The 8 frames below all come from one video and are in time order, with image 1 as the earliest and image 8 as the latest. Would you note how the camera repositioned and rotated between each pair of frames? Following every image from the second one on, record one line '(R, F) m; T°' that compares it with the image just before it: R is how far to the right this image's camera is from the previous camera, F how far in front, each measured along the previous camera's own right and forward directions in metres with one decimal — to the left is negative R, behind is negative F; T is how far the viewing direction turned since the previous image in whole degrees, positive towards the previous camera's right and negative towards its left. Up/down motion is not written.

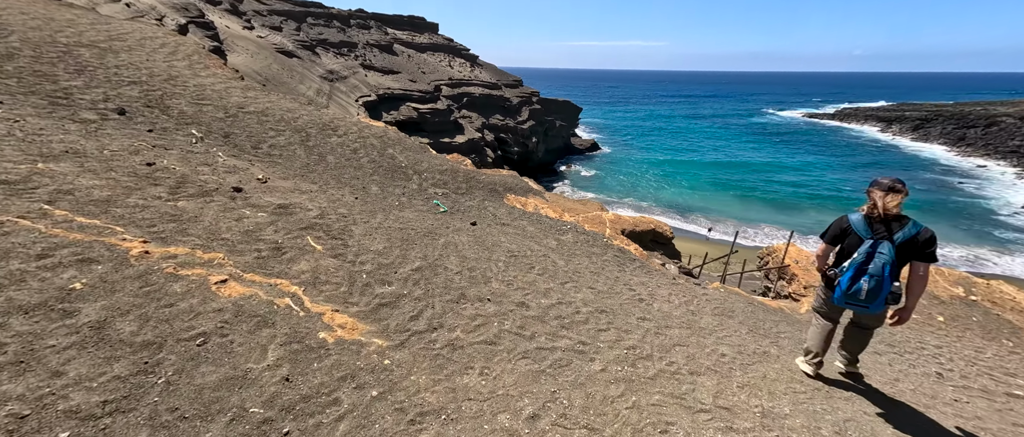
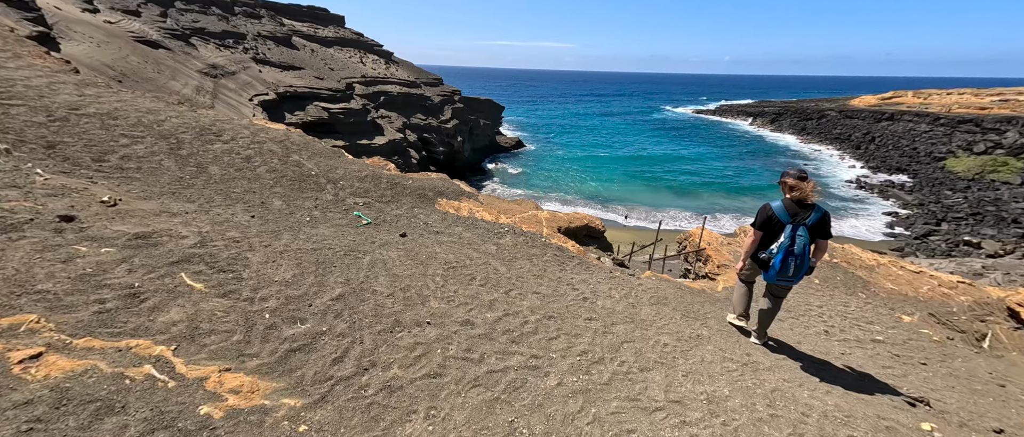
(-0.1, +0.4) m; +11°
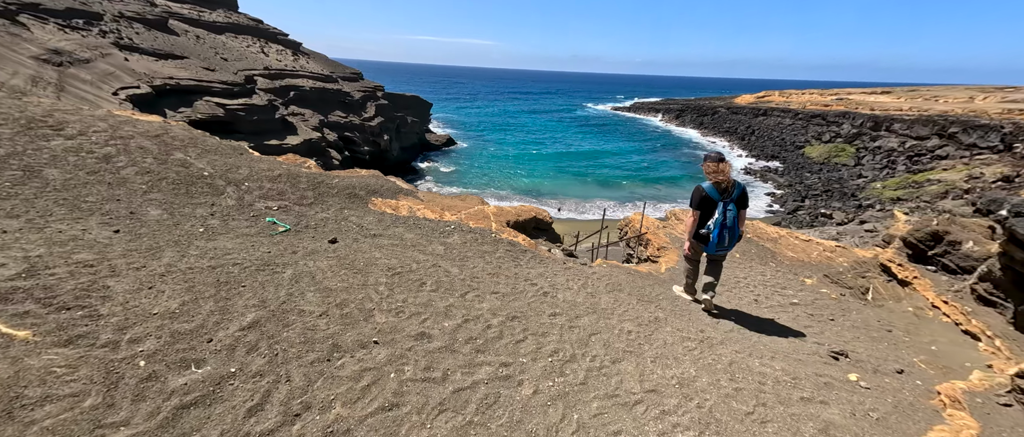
(-0.2, +0.5) m; +10°
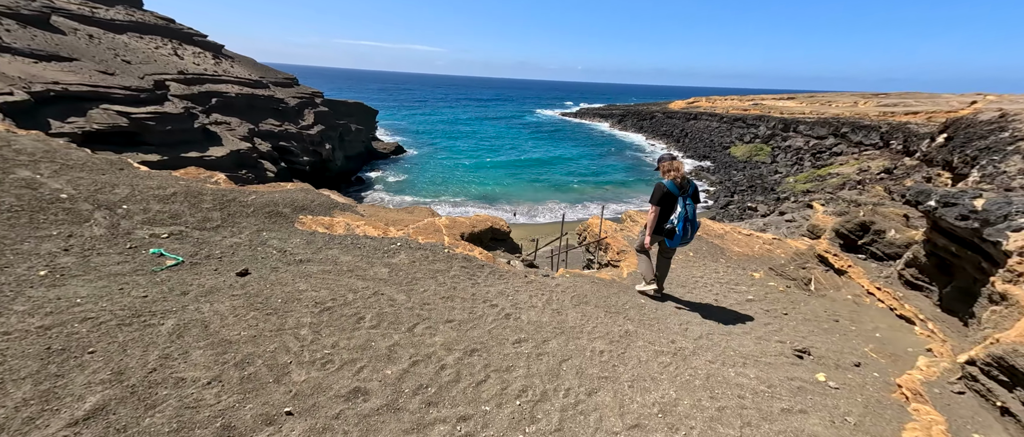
(0.0, +0.6) m; +7°
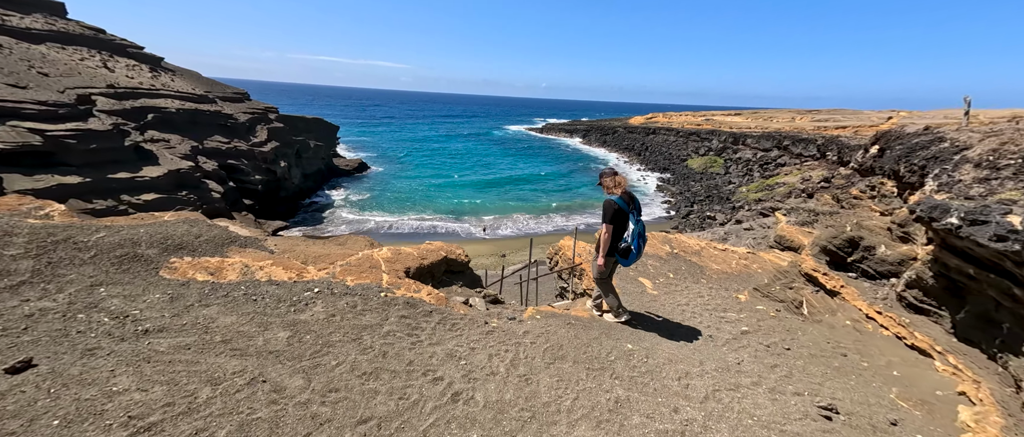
(+0.2, +1.2) m; +5°
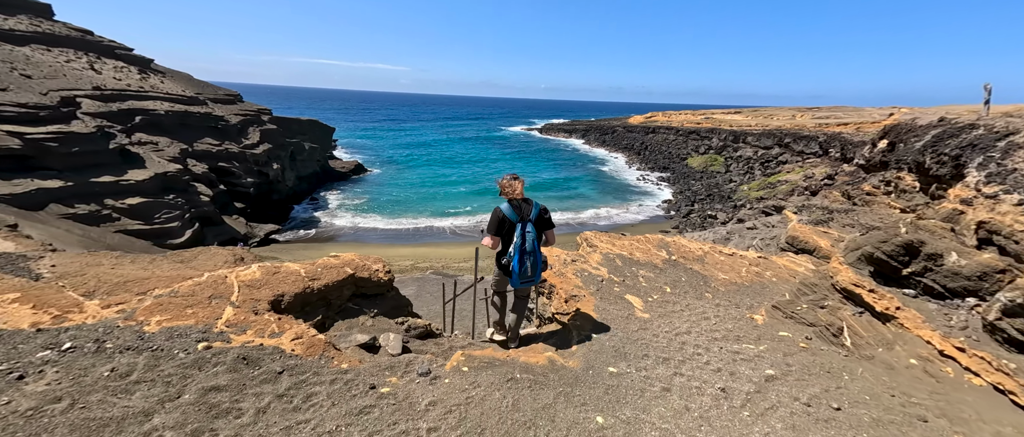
(+0.8, +1.8) m; 0°
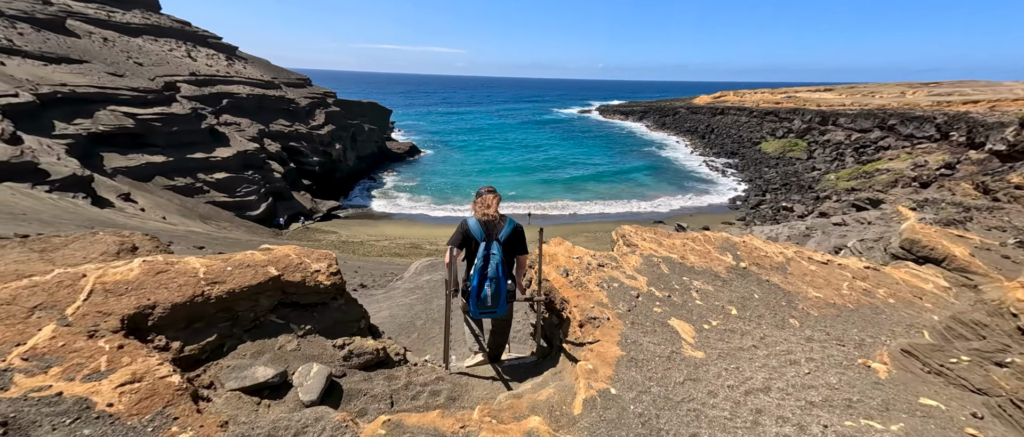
(+0.6, +1.6) m; -8°
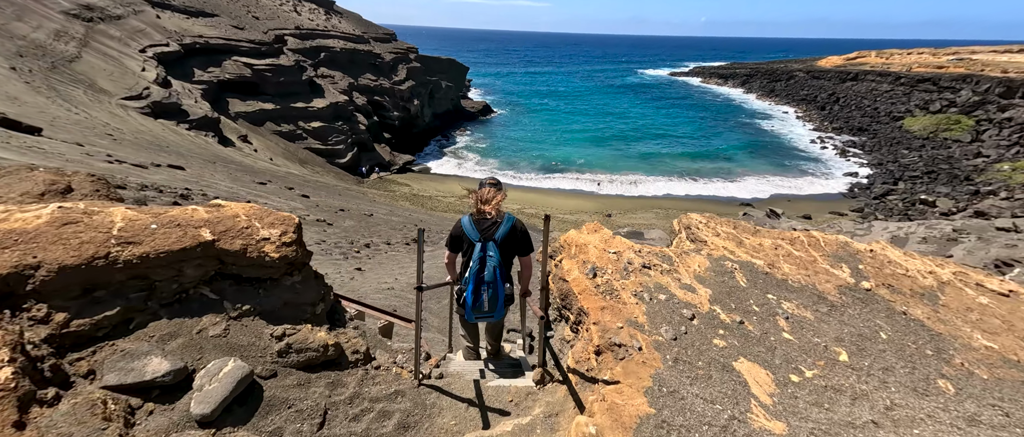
(+0.5, +1.1) m; -11°
